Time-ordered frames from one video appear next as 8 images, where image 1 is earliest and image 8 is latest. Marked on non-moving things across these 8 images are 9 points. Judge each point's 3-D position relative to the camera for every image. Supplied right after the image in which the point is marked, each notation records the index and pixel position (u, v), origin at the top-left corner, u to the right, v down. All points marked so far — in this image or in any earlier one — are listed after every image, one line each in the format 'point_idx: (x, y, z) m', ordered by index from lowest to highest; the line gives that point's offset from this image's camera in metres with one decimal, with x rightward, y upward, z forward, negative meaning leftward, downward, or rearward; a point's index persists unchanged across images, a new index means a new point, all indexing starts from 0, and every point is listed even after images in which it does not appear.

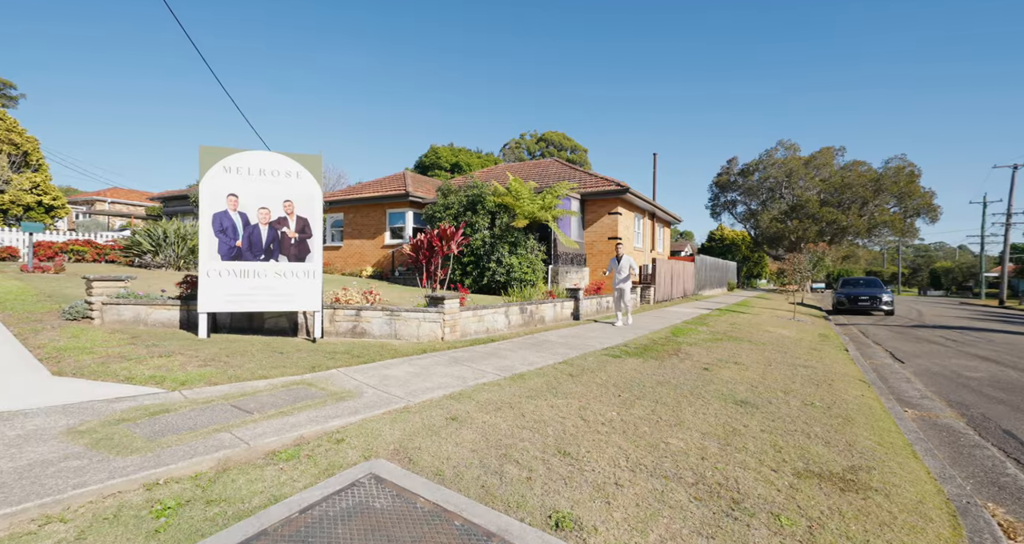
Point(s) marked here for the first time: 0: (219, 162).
0: (-4.2, +1.6, +6.4) m
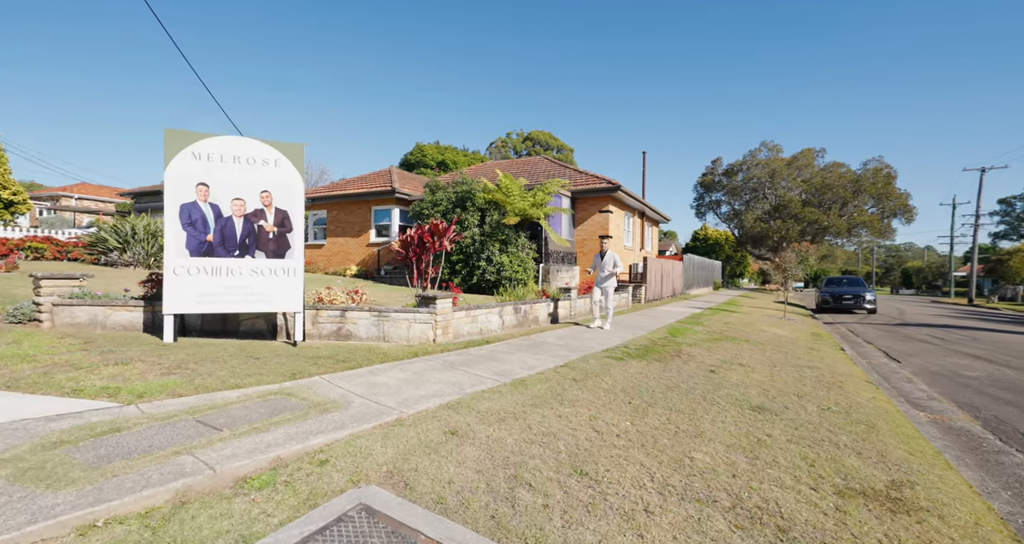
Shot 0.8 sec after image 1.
0: (-4.3, +1.6, +5.8) m
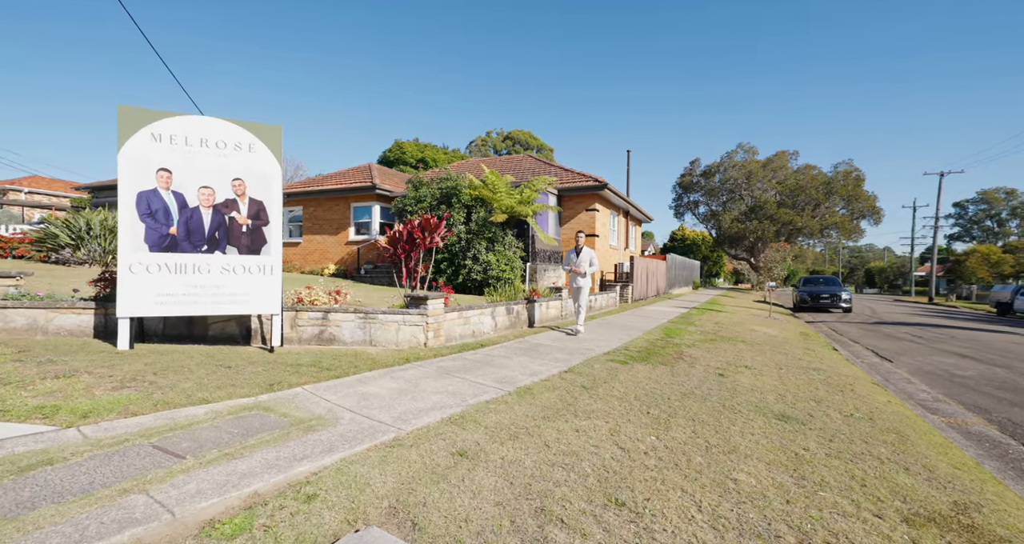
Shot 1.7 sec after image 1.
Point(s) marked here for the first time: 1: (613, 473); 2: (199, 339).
0: (-4.2, +1.7, +5.1) m
1: (+0.7, -1.4, +3.1) m
2: (-4.2, -0.9, +6.0) m
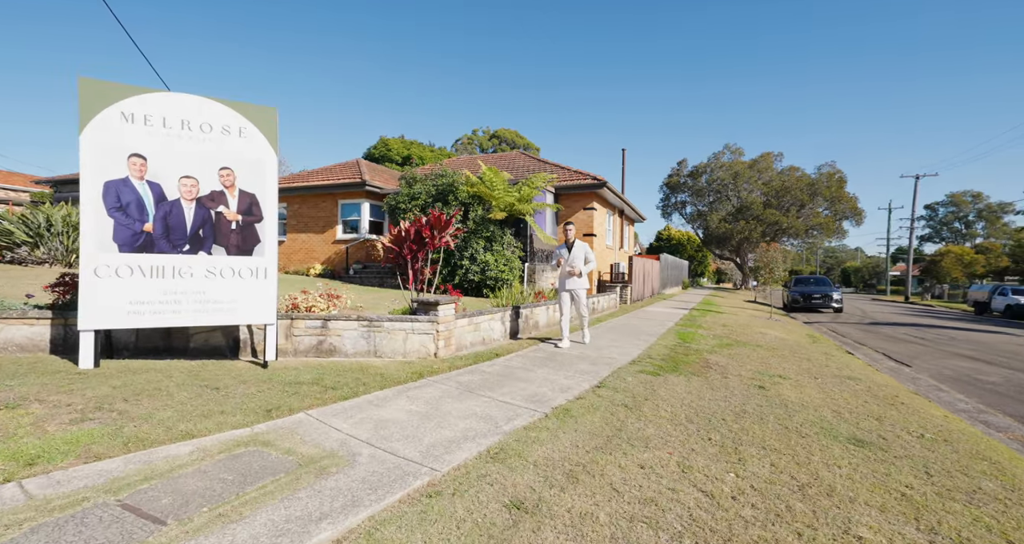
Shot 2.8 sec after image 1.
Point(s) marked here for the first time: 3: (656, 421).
0: (-3.9, +1.6, +4.4) m
1: (+1.1, -1.4, +2.5) m
2: (-3.9, -1.0, +5.2) m
3: (+1.4, -1.4, +4.2) m
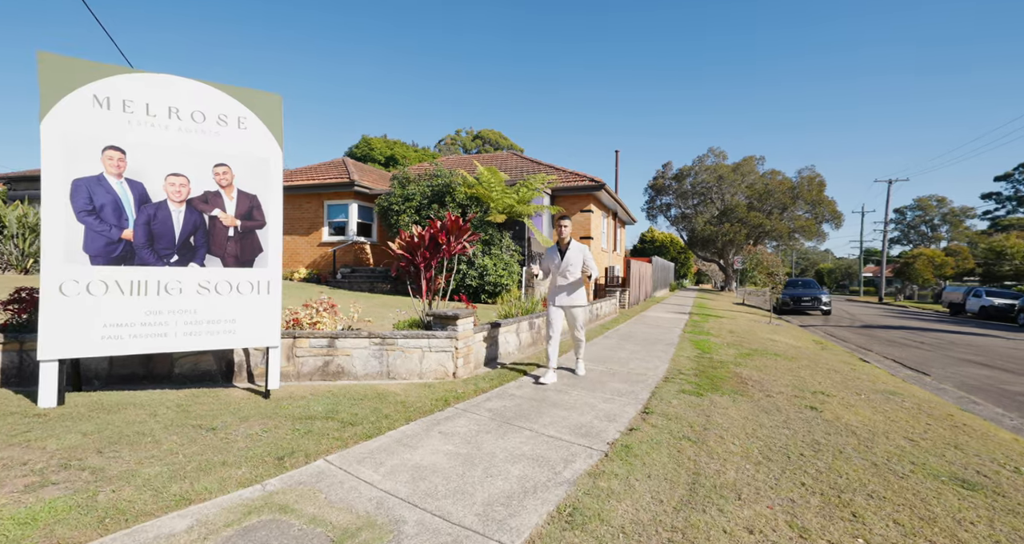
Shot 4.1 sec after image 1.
0: (-3.5, +1.5, +3.6) m
1: (+1.6, -1.6, +1.9) m
2: (-3.5, -1.1, +4.5) m
3: (+1.8, -1.5, +3.6) m
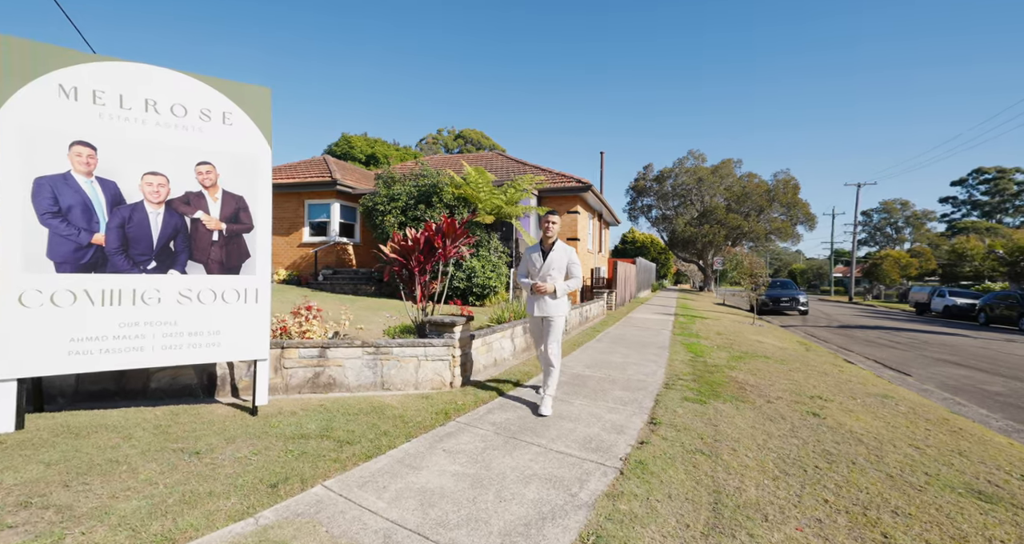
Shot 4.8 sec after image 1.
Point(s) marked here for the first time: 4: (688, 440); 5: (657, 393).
0: (-3.4, +1.4, +3.3) m
1: (+1.7, -1.6, +1.8) m
2: (-3.5, -1.2, +4.1) m
3: (+1.9, -1.6, +3.5) m
4: (+1.6, -1.6, +4.1) m
5: (+1.9, -1.6, +5.8) m
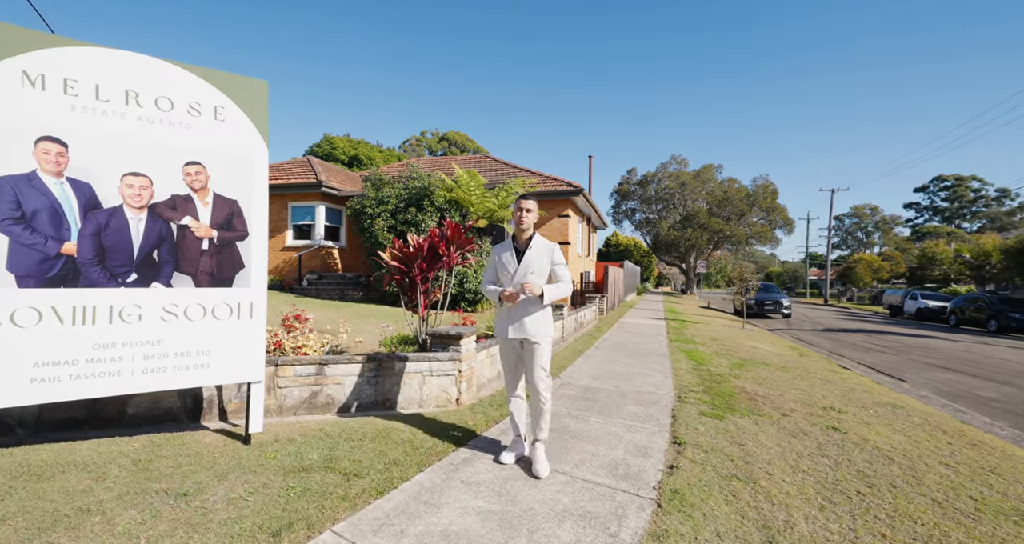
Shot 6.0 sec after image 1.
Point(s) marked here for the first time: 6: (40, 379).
0: (-3.2, +1.3, +2.8) m
1: (+2.0, -1.7, +1.6) m
2: (-3.3, -1.2, +3.7) m
3: (+2.1, -1.7, +3.2) m
4: (+1.8, -1.7, +3.9) m
5: (+2.0, -1.7, +5.5) m
6: (-3.1, -0.7, +2.9) m
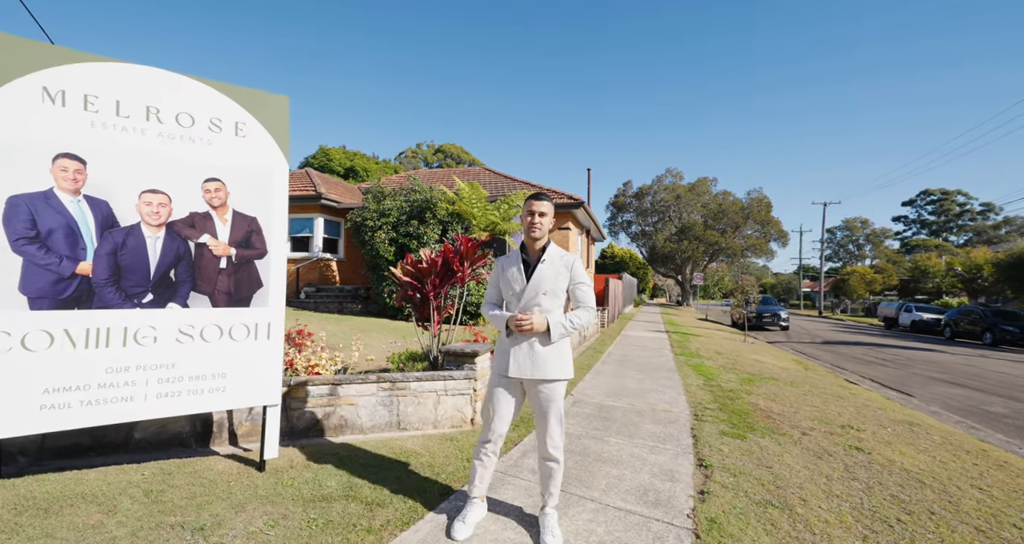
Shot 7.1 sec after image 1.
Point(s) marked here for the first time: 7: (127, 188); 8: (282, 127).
0: (-3.0, +1.2, +2.7) m
1: (+2.2, -1.8, +1.4) m
2: (-3.1, -1.4, +3.5) m
3: (+2.3, -1.8, +3.1) m
4: (+2.0, -1.8, +3.7) m
5: (+2.2, -1.9, +5.4) m
6: (-2.9, -0.8, +2.8) m
7: (-2.6, +0.6, +3.0) m
8: (-1.9, +1.2, +3.5) m
